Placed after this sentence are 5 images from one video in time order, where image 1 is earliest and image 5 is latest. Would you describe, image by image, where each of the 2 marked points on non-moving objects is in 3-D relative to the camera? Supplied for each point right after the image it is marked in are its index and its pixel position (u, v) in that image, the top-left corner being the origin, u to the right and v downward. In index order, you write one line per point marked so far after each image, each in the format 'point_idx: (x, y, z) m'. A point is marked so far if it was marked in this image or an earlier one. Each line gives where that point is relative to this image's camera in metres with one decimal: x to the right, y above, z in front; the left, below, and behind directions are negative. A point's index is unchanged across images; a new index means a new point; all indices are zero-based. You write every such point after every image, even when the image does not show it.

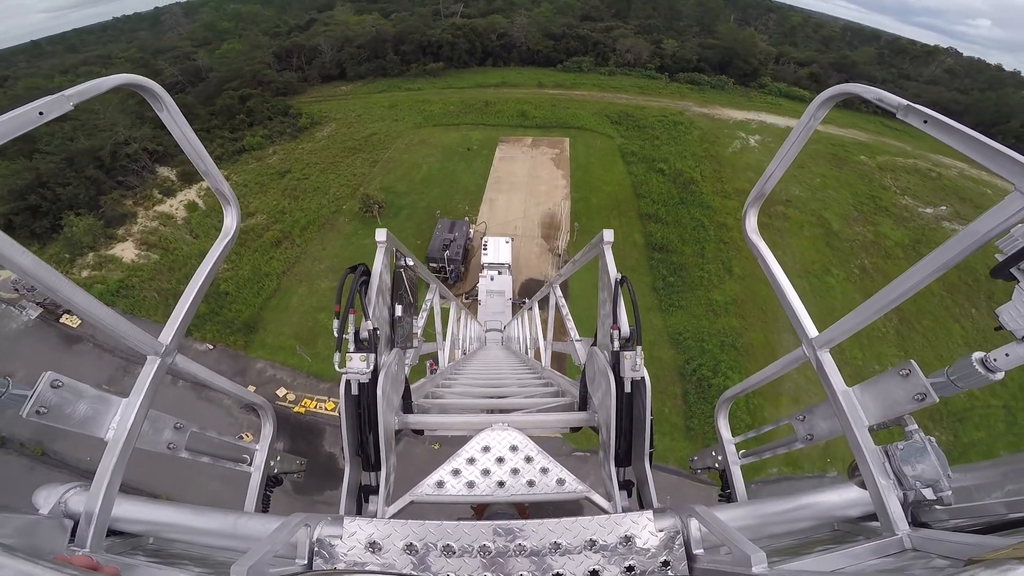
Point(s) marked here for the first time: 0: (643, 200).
0: (+5.5, +3.7, +19.1) m
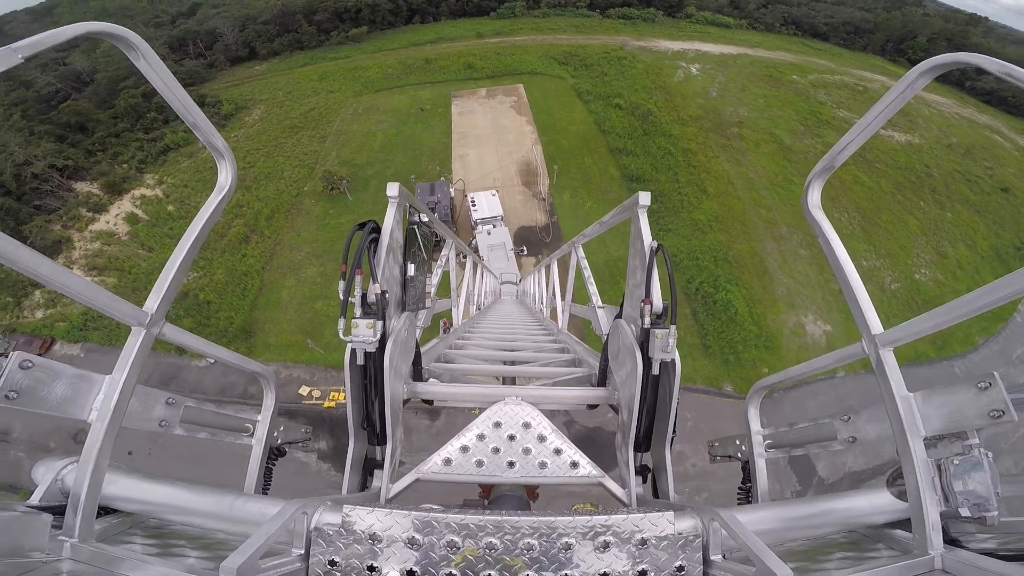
0: (+4.0, +6.3, +18.9) m
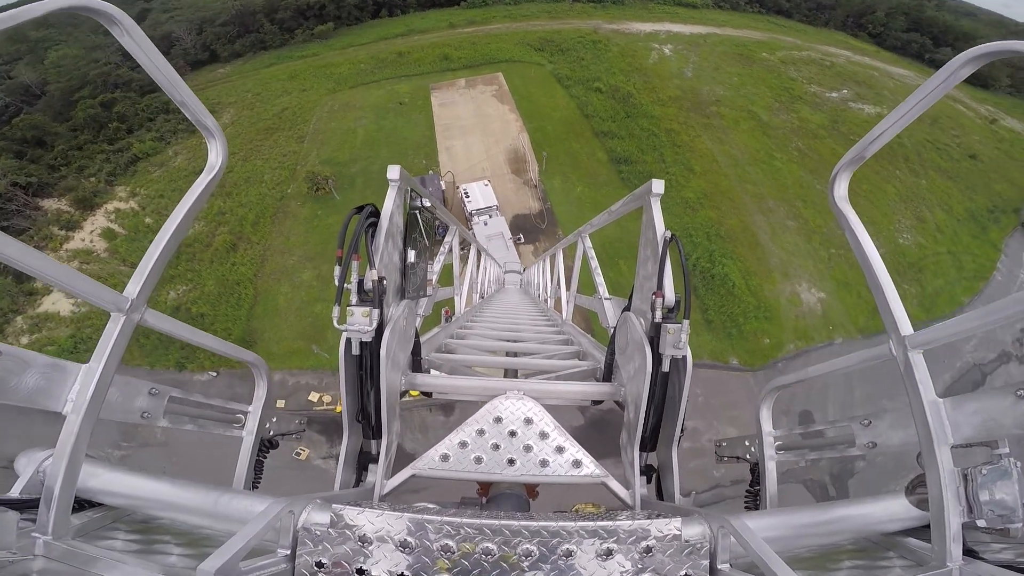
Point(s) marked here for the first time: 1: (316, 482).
0: (+3.4, +6.9, +18.9) m
1: (-4.7, -4.5, +10.8) m
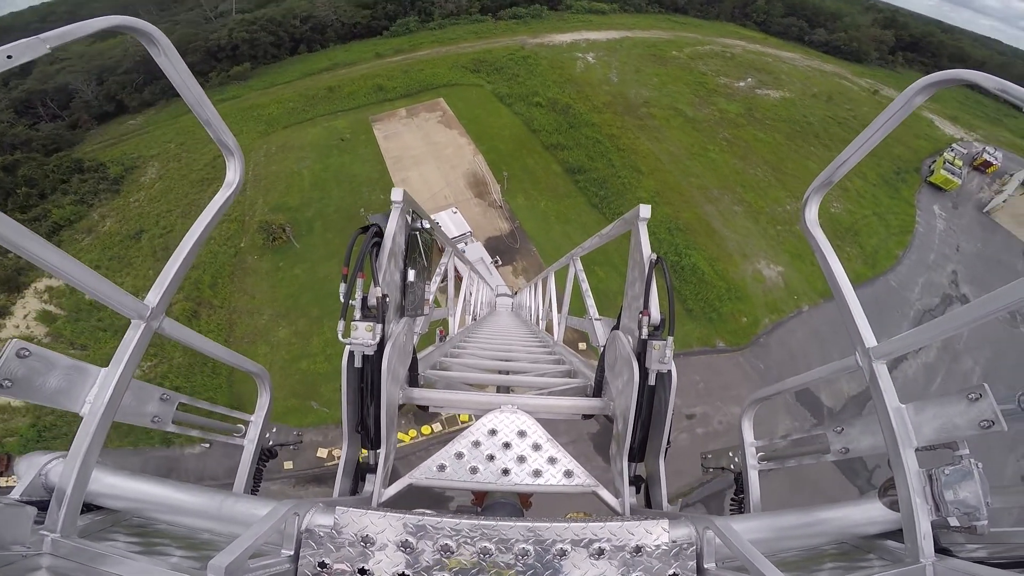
0: (+1.1, +6.5, +19.4) m
1: (-4.2, -5.8, +10.2) m
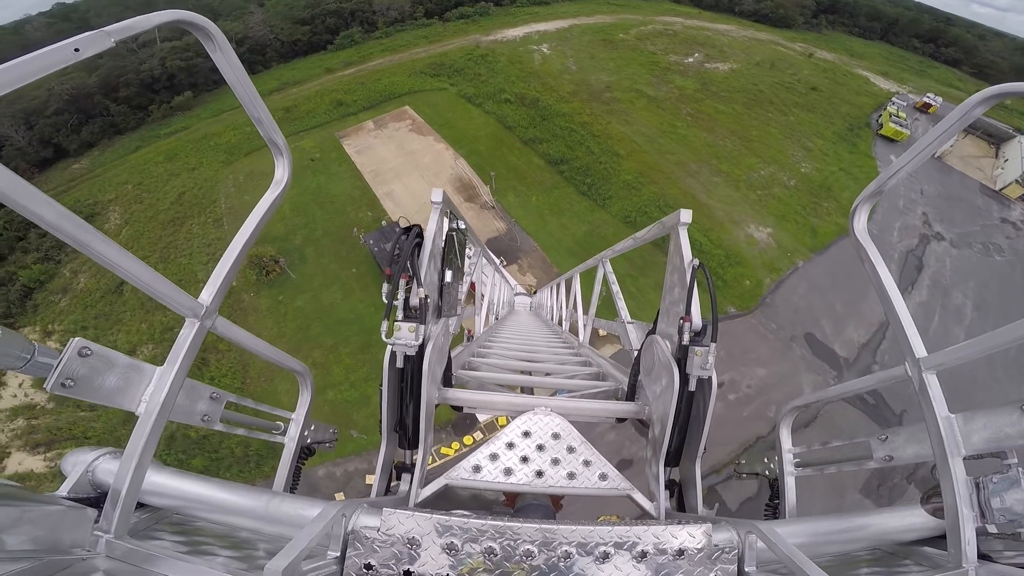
0: (+0.1, +6.6, +19.4) m
1: (-3.0, -6.2, +10.0) m
